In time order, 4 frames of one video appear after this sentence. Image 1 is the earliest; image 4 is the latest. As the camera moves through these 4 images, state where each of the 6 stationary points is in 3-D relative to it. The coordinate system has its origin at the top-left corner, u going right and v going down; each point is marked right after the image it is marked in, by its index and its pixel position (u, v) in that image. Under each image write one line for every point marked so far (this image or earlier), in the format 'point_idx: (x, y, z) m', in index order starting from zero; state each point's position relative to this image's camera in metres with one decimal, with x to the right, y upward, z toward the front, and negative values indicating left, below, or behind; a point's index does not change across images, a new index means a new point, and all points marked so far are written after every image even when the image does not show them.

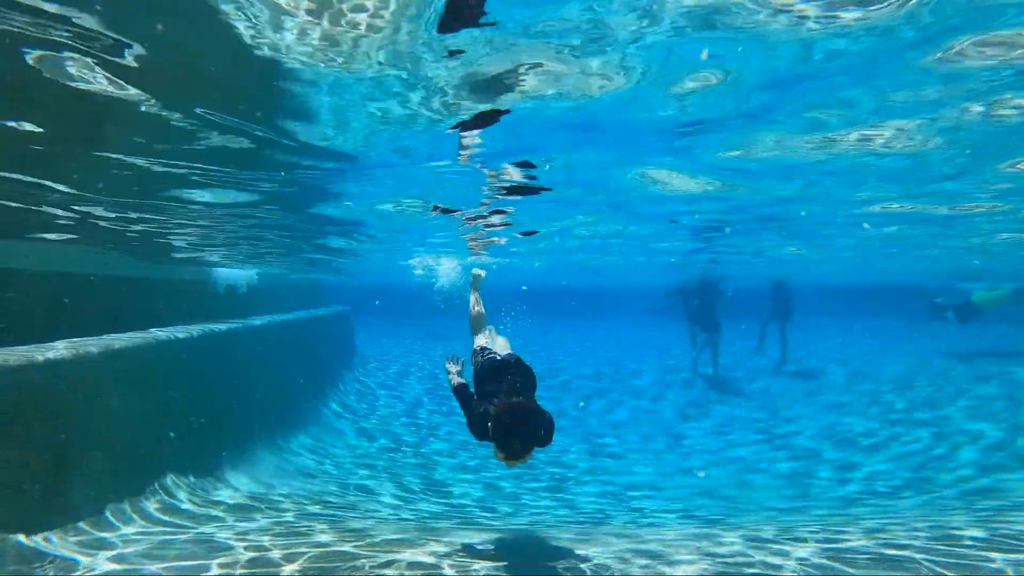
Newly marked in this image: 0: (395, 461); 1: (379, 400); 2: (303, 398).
0: (-2.9, -3.7, +12.8) m
1: (-5.2, -3.8, +19.7) m
2: (-5.9, -2.5, +14.8) m
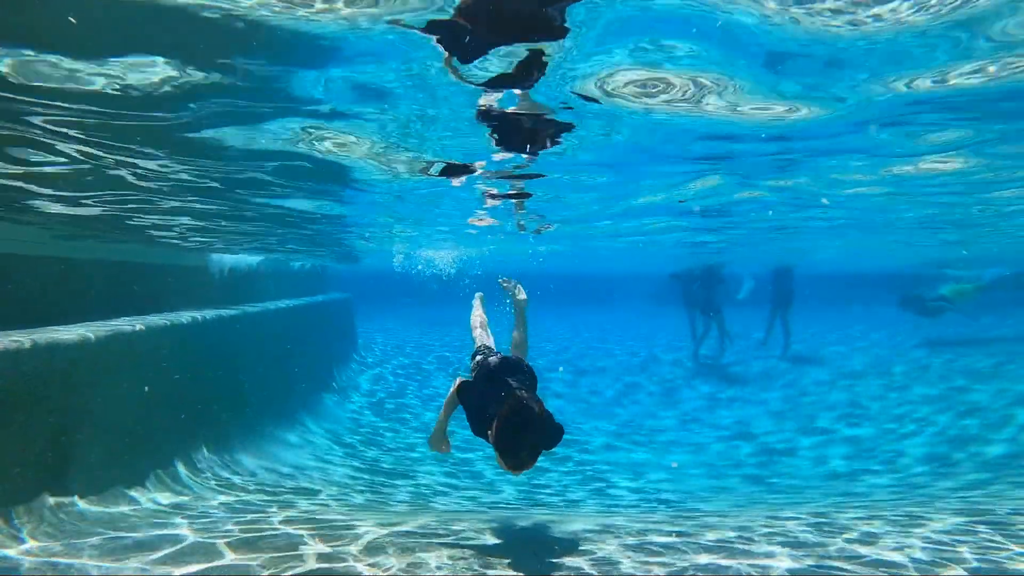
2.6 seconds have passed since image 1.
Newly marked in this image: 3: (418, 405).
0: (-3.4, -4.1, +13.1) m
1: (-5.7, -3.9, +20.0) m
2: (-6.4, -2.8, +15.1) m
3: (-3.6, -4.0, +17.7) m
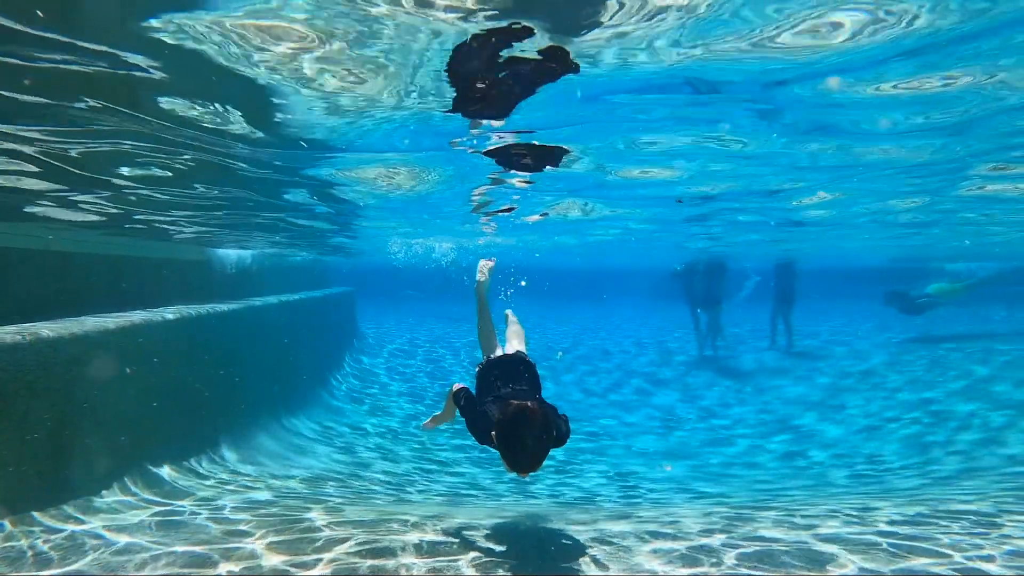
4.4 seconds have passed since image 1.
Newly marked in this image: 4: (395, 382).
0: (-3.0, -3.9, +12.5) m
1: (-5.3, -3.6, +19.3) m
2: (-6.0, -2.6, +14.4) m
3: (-3.2, -3.8, +17.0) m
4: (-4.4, -3.7, +19.0) m
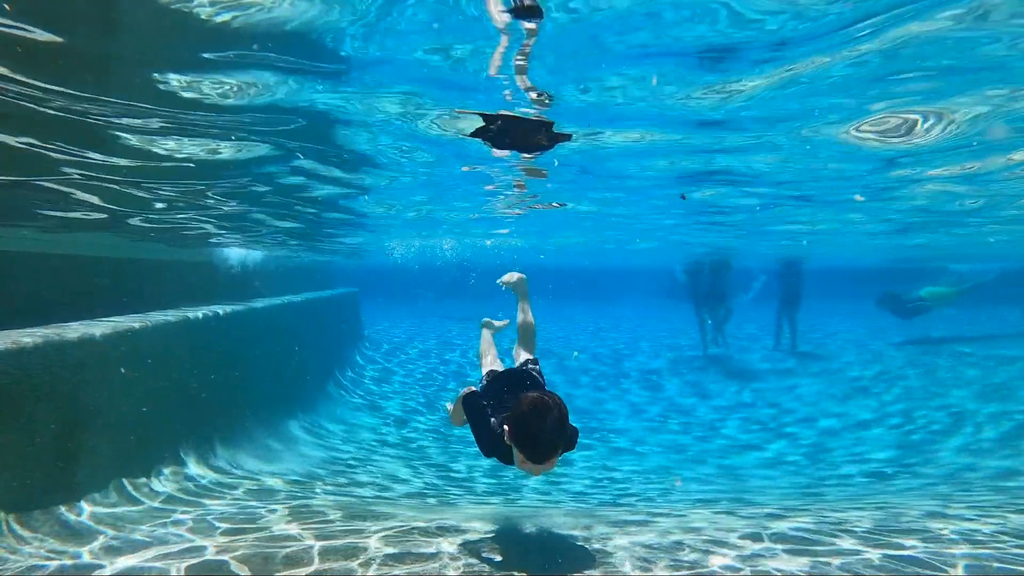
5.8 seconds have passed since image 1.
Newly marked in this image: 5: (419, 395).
0: (-2.4, -3.5, +11.5) m
1: (-4.6, -3.3, +18.3) m
2: (-5.4, -2.2, +13.4) m
3: (-2.5, -3.4, +16.0) m
4: (-3.8, -3.3, +18.0) m
5: (-2.6, -3.4, +15.9) m
